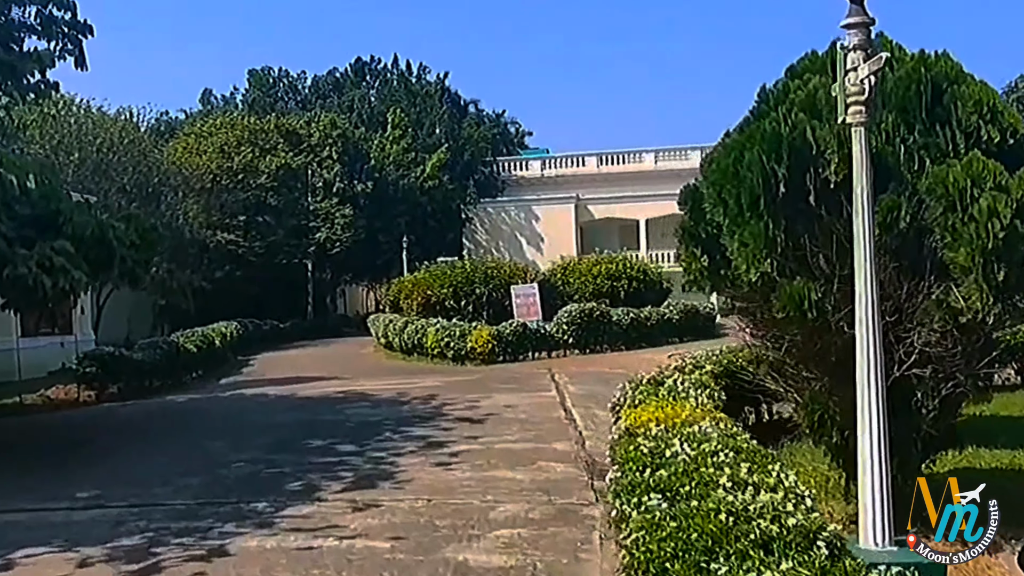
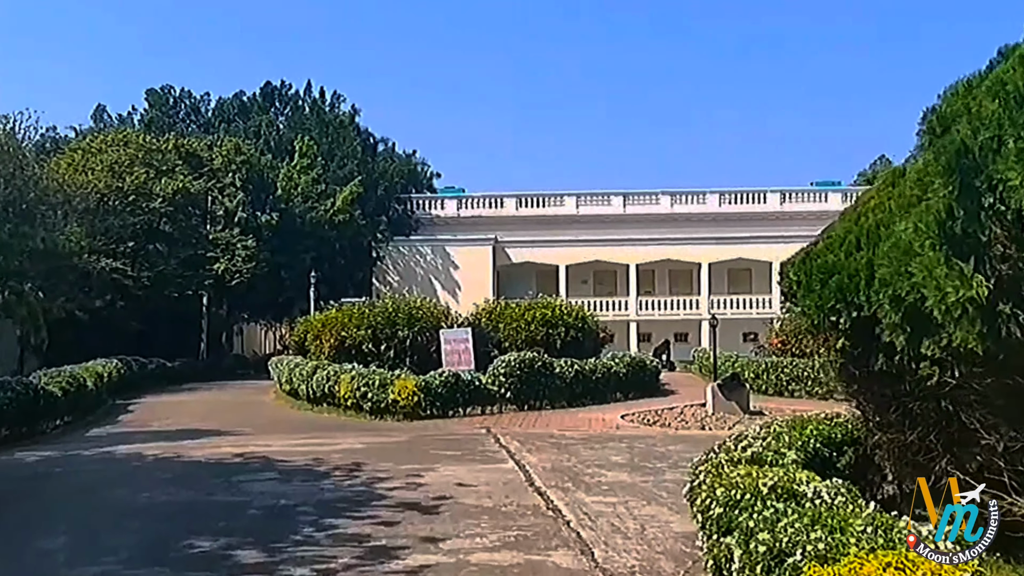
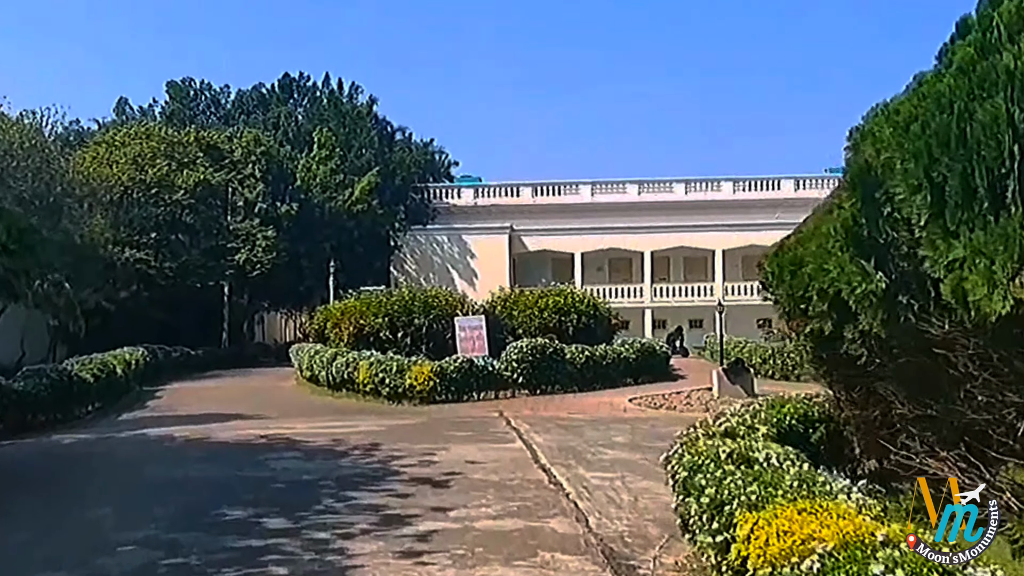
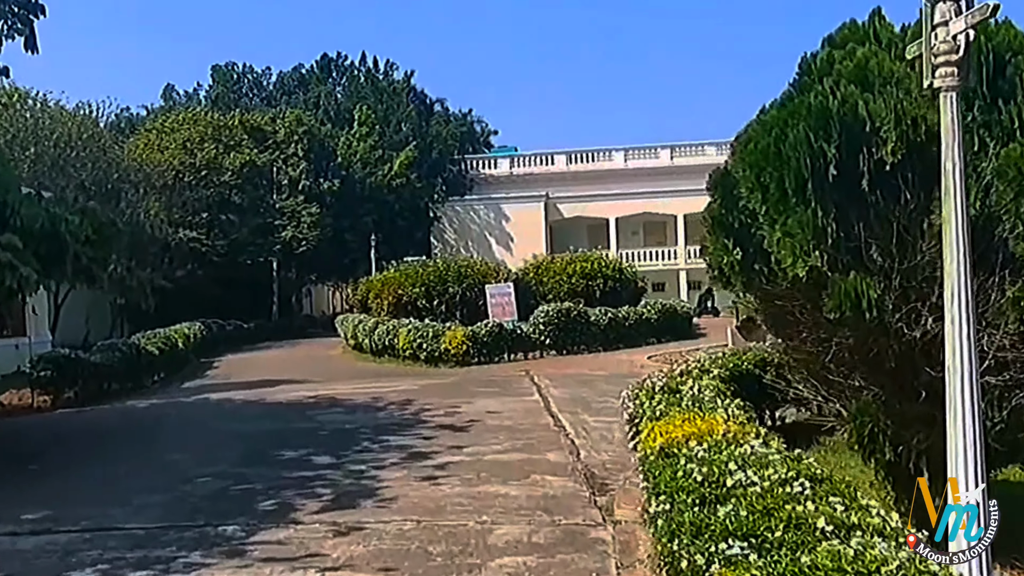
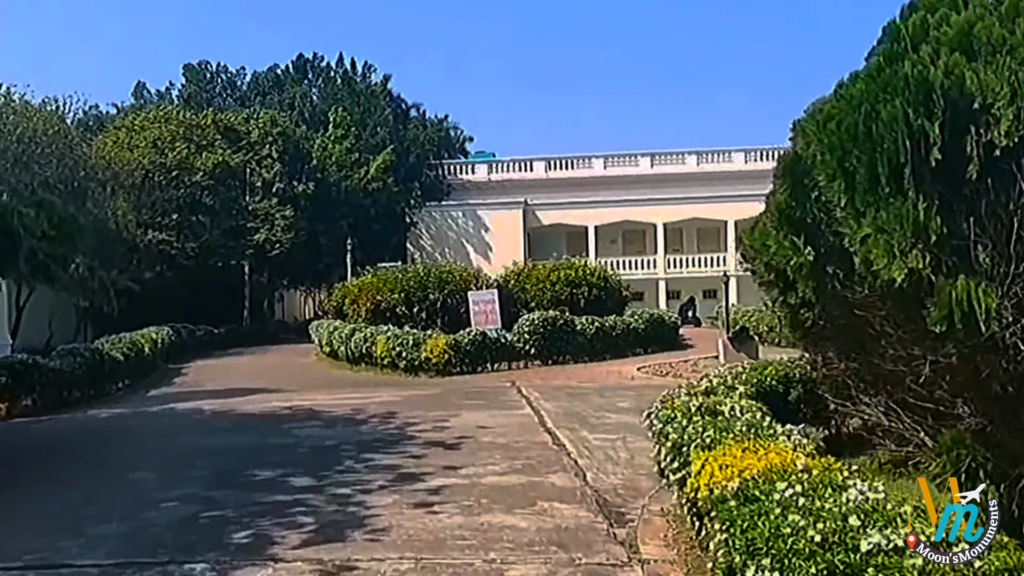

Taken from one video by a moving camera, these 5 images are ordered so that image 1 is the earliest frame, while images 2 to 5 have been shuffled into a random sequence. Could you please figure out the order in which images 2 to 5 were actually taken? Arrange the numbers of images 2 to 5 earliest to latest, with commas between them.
4, 5, 3, 2
